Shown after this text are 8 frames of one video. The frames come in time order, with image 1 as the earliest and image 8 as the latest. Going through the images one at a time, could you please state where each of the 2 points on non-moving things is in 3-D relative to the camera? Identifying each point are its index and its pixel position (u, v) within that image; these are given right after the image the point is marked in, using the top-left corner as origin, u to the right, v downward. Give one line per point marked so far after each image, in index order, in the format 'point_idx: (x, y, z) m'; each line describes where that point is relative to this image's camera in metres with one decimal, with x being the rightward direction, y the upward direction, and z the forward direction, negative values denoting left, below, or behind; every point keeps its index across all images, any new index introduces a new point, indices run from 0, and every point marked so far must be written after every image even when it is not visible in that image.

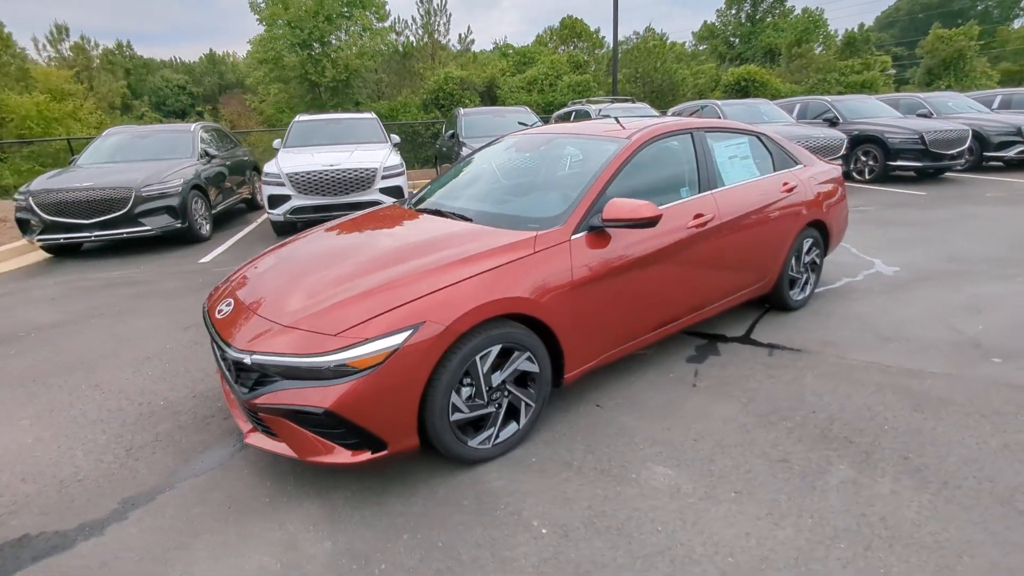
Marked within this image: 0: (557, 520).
0: (+0.2, -1.2, +2.6) m
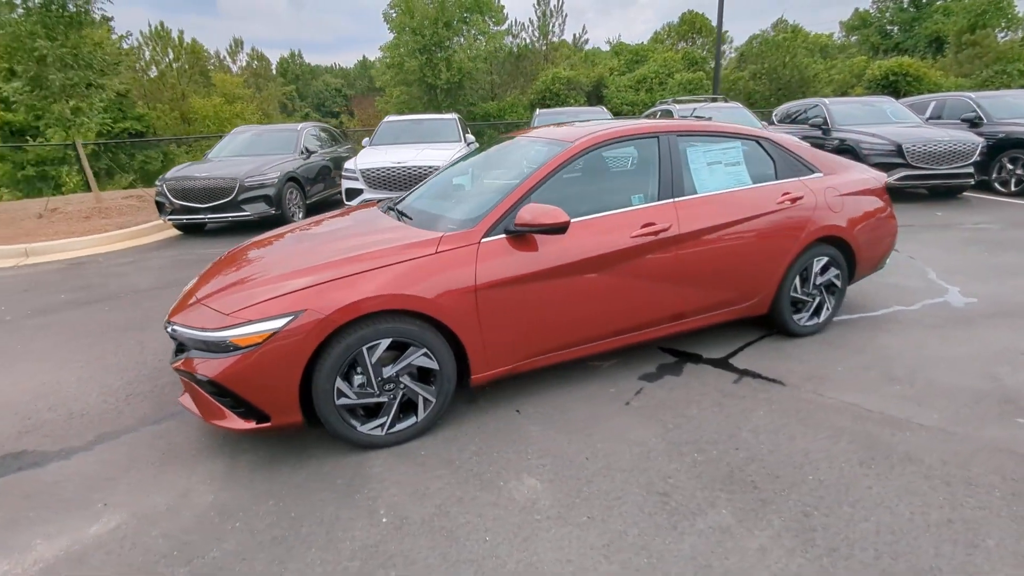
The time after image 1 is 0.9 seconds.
0: (-0.6, -1.2, +2.7) m
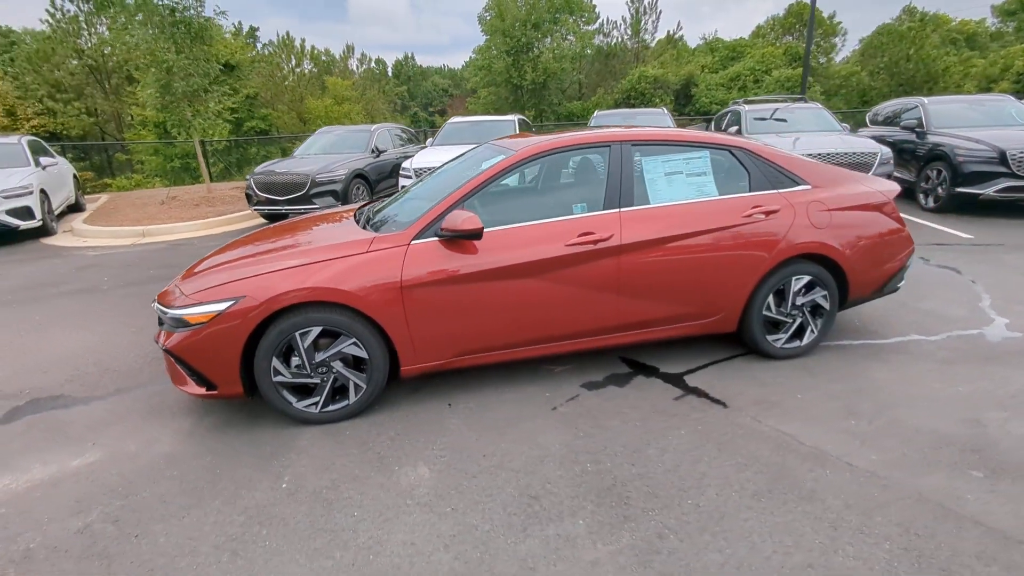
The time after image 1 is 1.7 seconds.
0: (-1.2, -1.1, +3.0) m
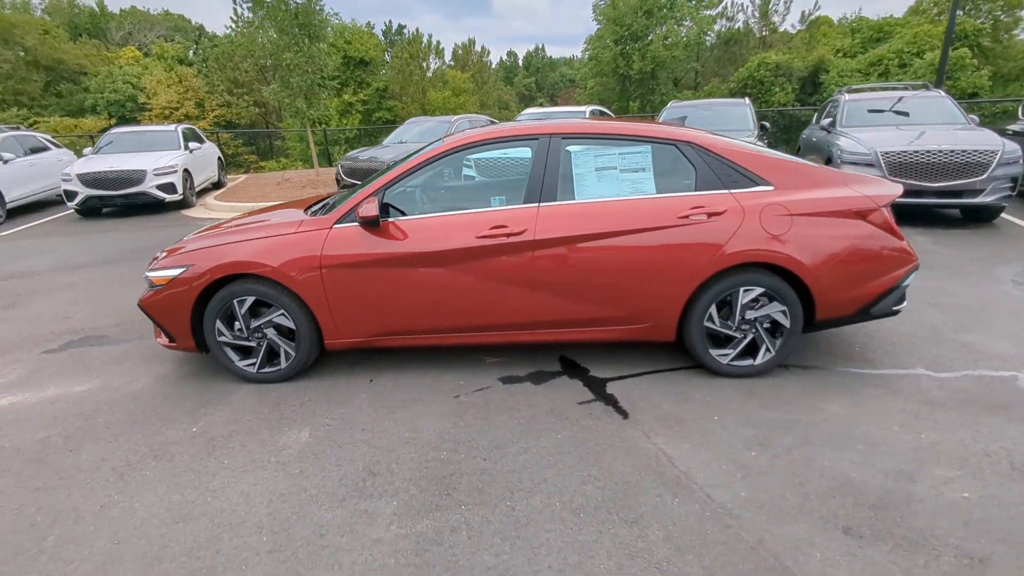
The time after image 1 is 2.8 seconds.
0: (-2.1, -0.9, +3.4) m
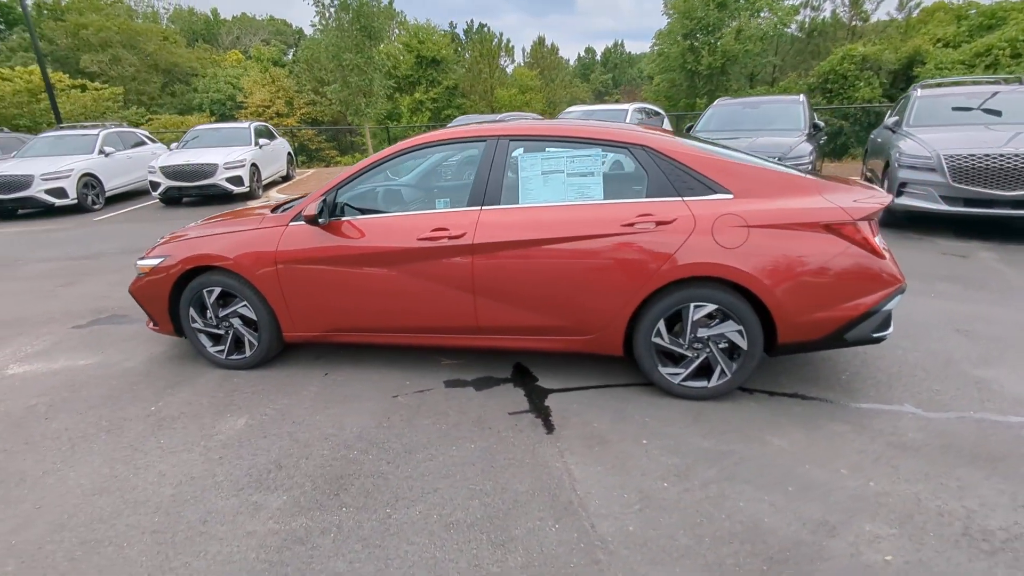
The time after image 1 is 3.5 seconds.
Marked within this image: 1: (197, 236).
0: (-2.5, -0.9, +3.7) m
1: (-2.6, +0.4, +4.1) m
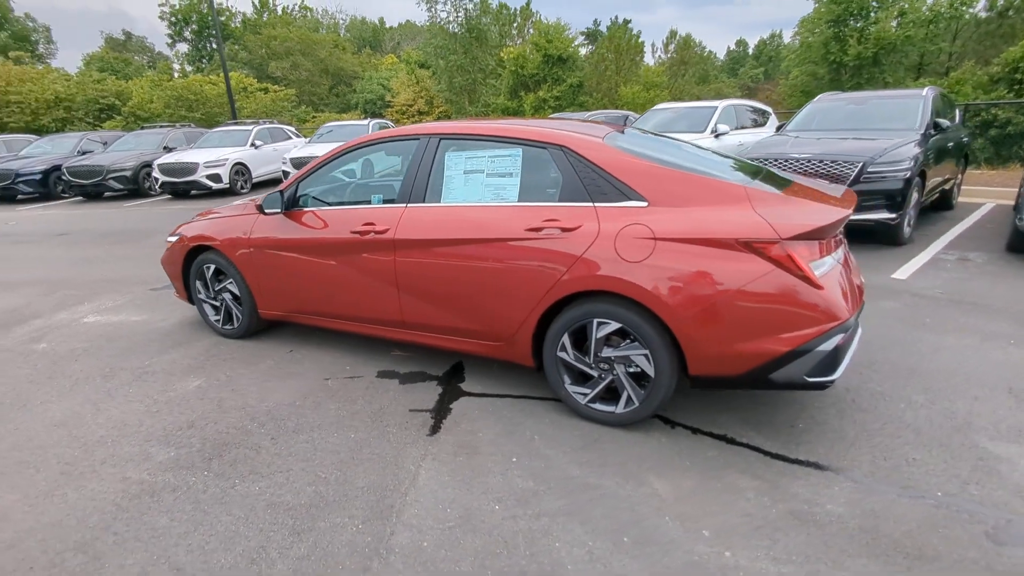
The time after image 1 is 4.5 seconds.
0: (-3.0, -0.6, +4.3) m
1: (-2.9, +0.6, +4.7) m
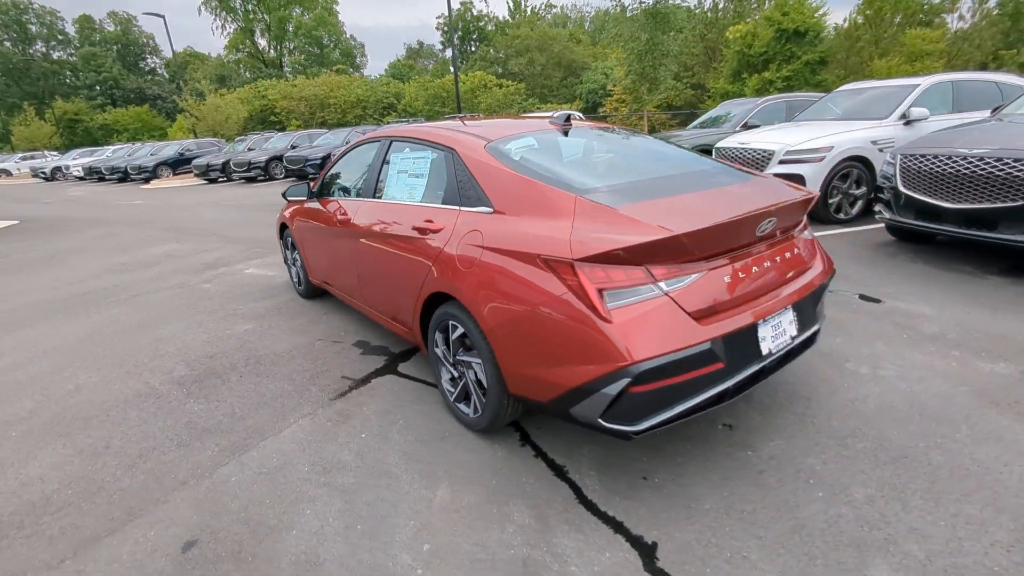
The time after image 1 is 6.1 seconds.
0: (-3.0, -0.2, +5.7) m
1: (-2.6, +1.0, +5.9) m
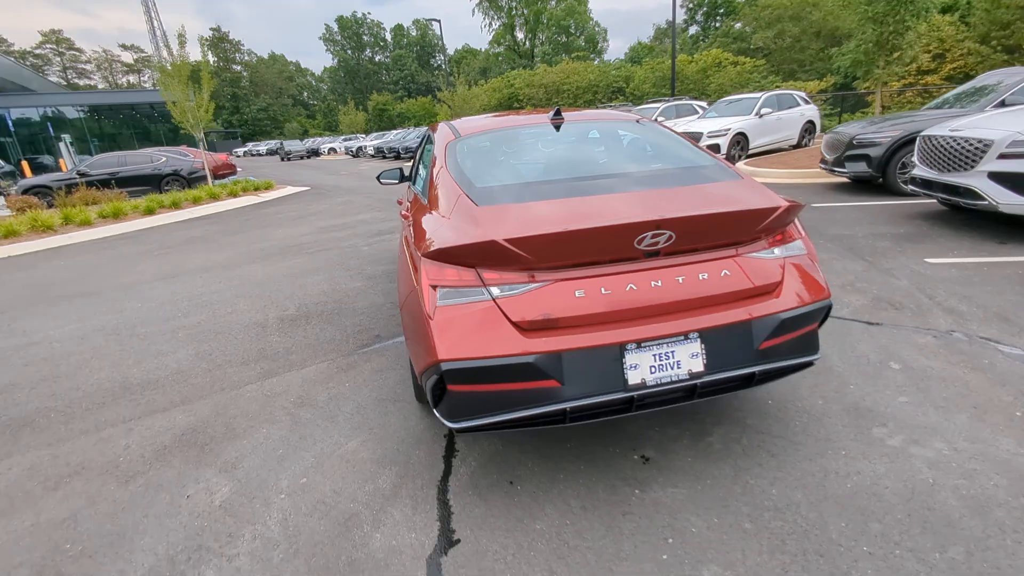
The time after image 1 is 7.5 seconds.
0: (-2.0, +0.2, +6.9) m
1: (-1.3, +1.4, +6.8) m
